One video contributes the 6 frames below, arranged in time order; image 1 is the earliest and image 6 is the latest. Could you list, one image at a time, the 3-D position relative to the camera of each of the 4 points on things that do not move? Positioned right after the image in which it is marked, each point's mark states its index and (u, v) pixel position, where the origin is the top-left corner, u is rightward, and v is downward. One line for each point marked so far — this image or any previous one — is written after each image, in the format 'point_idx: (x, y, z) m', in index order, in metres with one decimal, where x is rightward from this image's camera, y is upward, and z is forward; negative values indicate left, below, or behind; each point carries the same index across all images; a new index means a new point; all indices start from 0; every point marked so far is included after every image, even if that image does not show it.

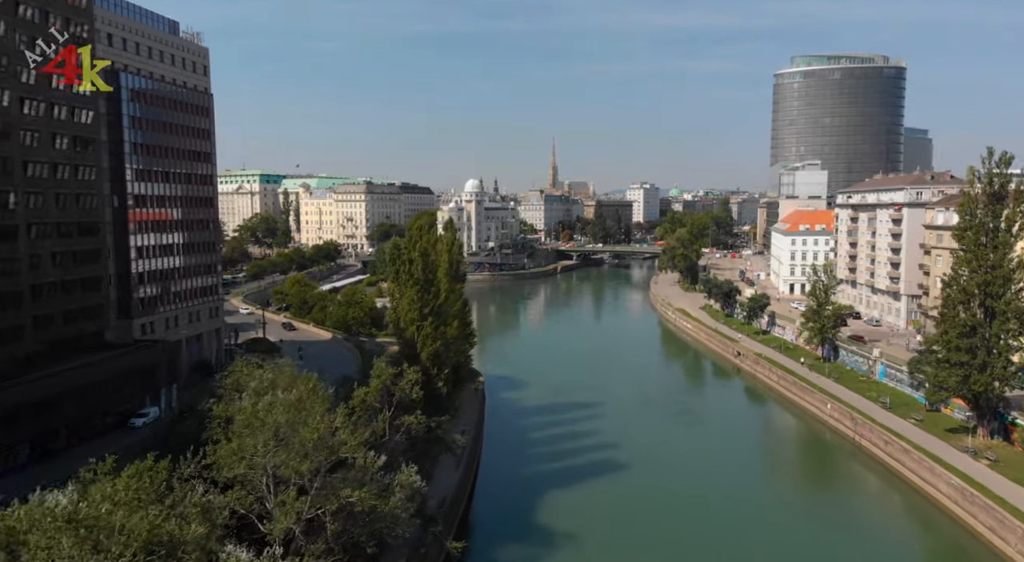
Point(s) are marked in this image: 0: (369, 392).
0: (-2.5, -2.0, +13.7) m
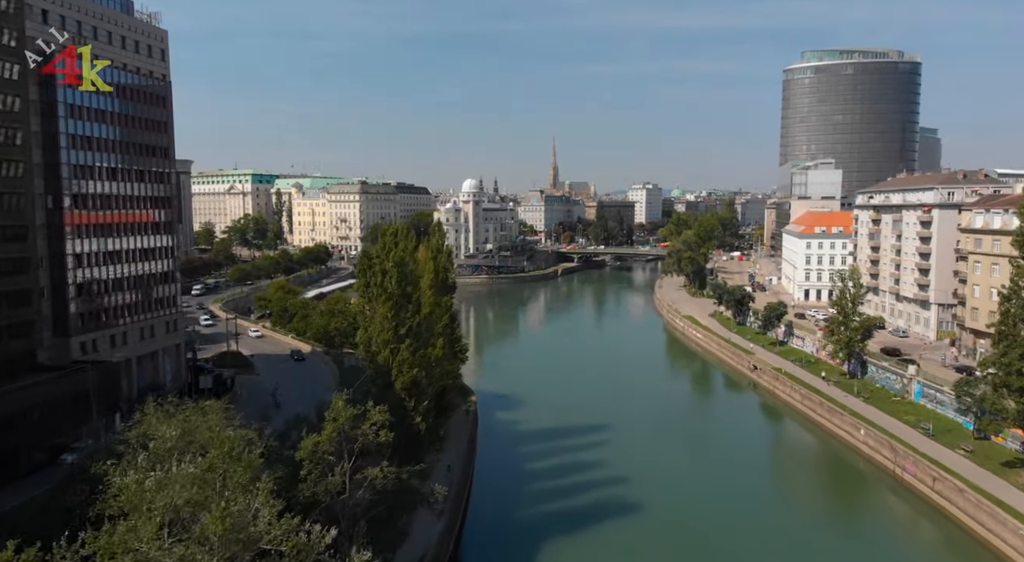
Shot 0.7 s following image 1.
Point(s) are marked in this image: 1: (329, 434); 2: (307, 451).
0: (-2.7, -2.3, +11.0) m
1: (-2.6, -2.2, +11.1) m
2: (-2.9, -2.4, +10.8) m
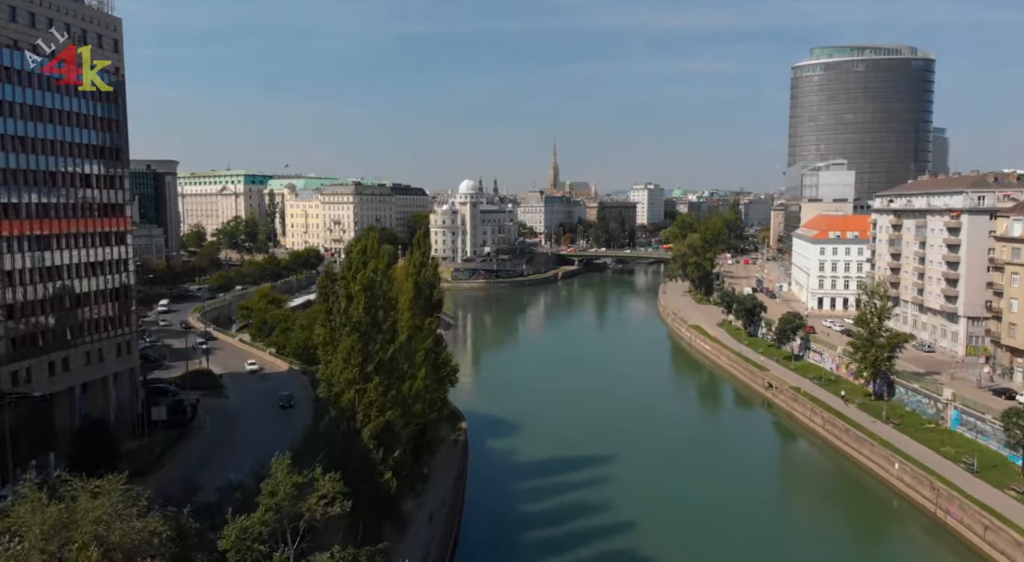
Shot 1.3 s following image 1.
0: (-2.9, -2.7, +8.6) m
1: (-2.8, -2.6, +8.7) m
2: (-3.0, -2.8, +8.4) m
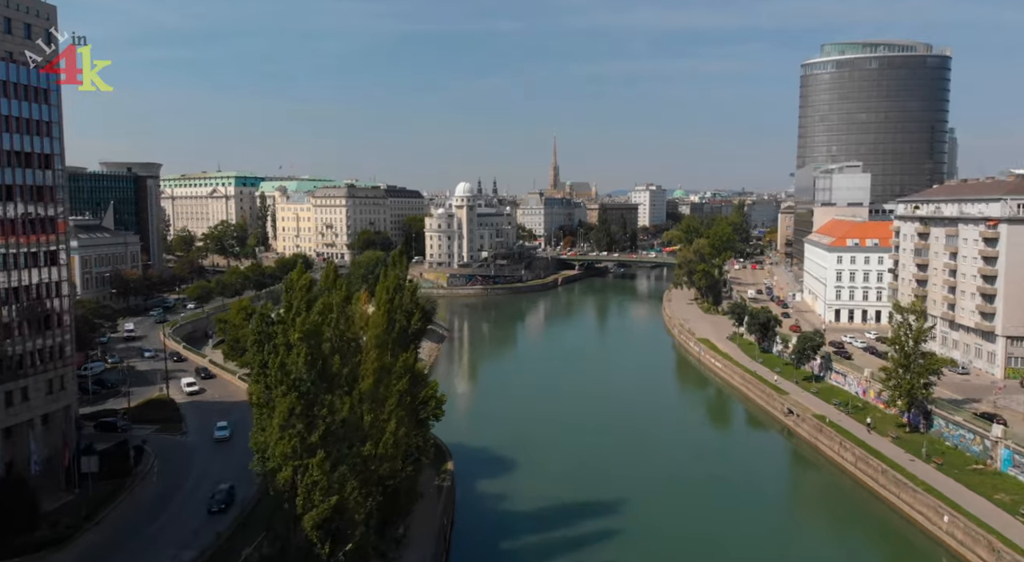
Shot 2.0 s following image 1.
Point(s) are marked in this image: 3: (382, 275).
0: (-3.1, -3.3, +6.0) m
1: (-3.0, -3.2, +6.1) m
2: (-3.3, -3.4, +5.8) m
3: (-2.8, +0.2, +16.8) m
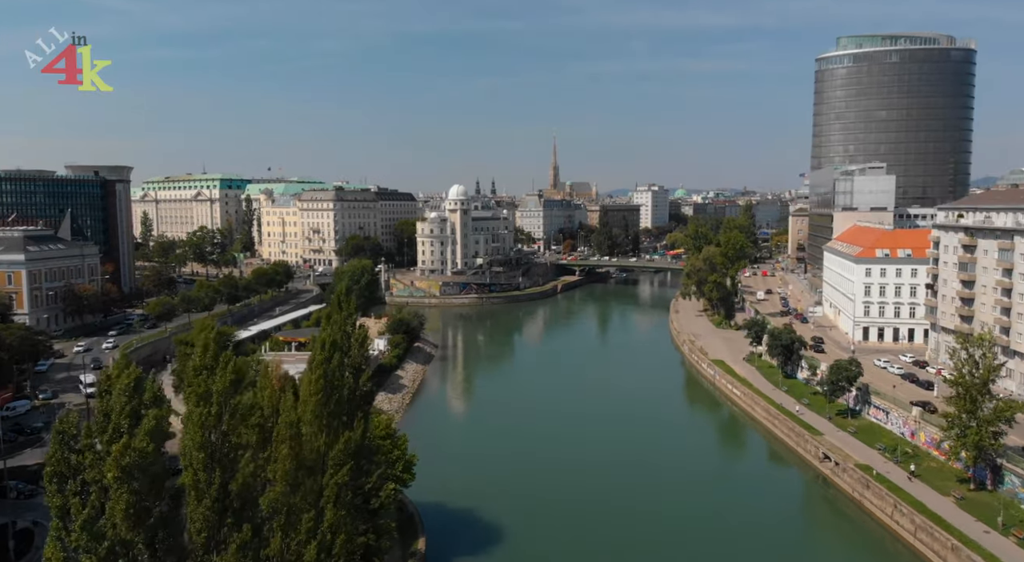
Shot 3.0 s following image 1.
0: (-3.4, -4.1, +2.1) m
1: (-3.3, -4.0, +2.2) m
2: (-3.6, -4.2, +1.9) m
3: (-3.1, -0.6, +13.0) m
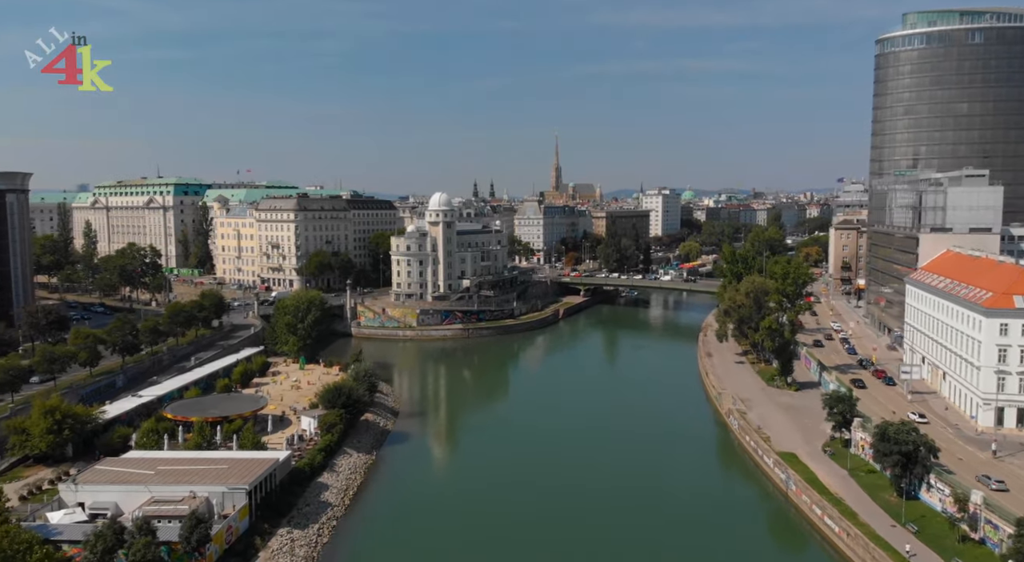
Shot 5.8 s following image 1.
0: (-4.2, -6.0, -8.6) m
1: (-4.1, -5.9, -8.5) m
2: (-4.3, -6.1, -8.8) m
3: (-3.8, -2.5, +2.2) m
